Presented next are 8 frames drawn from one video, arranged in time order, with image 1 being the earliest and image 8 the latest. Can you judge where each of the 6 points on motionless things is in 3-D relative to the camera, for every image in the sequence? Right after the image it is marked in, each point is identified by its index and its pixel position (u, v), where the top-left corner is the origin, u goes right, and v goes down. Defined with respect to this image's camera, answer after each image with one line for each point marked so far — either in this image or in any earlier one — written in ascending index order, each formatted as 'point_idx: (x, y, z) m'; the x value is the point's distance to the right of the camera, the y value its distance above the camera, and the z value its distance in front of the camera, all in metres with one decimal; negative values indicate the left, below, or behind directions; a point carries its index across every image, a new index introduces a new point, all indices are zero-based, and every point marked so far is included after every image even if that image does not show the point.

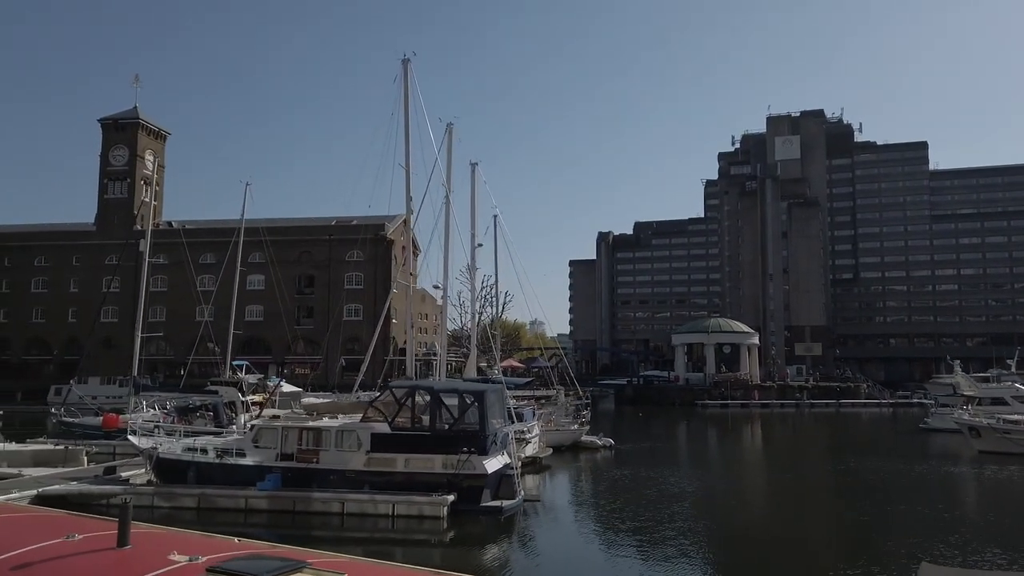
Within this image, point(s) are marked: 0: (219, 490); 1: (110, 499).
0: (-6.9, -4.8, +17.1) m
1: (-9.7, -5.1, +17.3) m
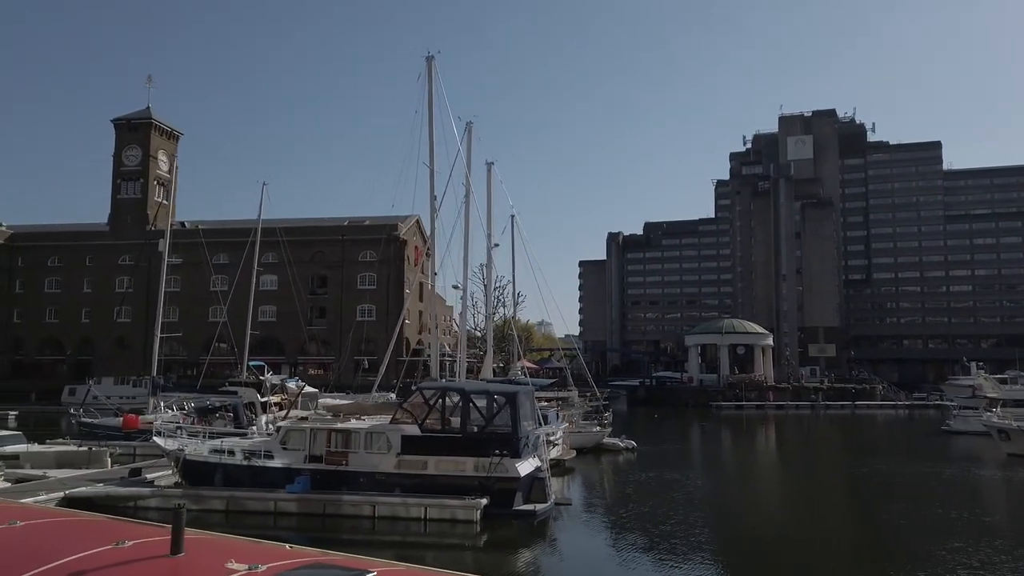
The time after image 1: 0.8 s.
0: (-6.2, -4.8, +16.9) m
1: (-8.9, -5.1, +17.1) m
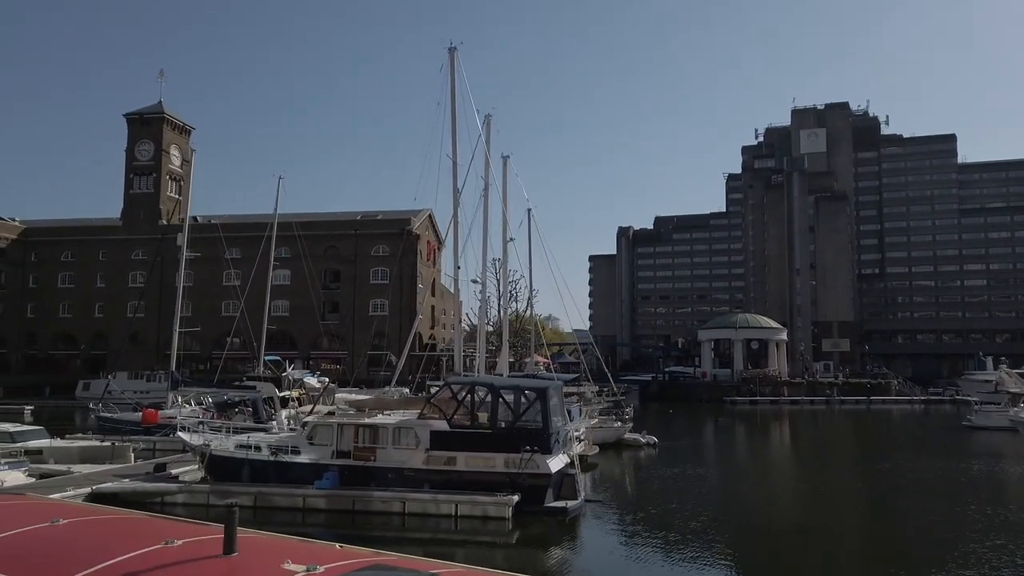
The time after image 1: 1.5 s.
0: (-5.5, -4.7, +16.7) m
1: (-8.2, -4.9, +17.0) m
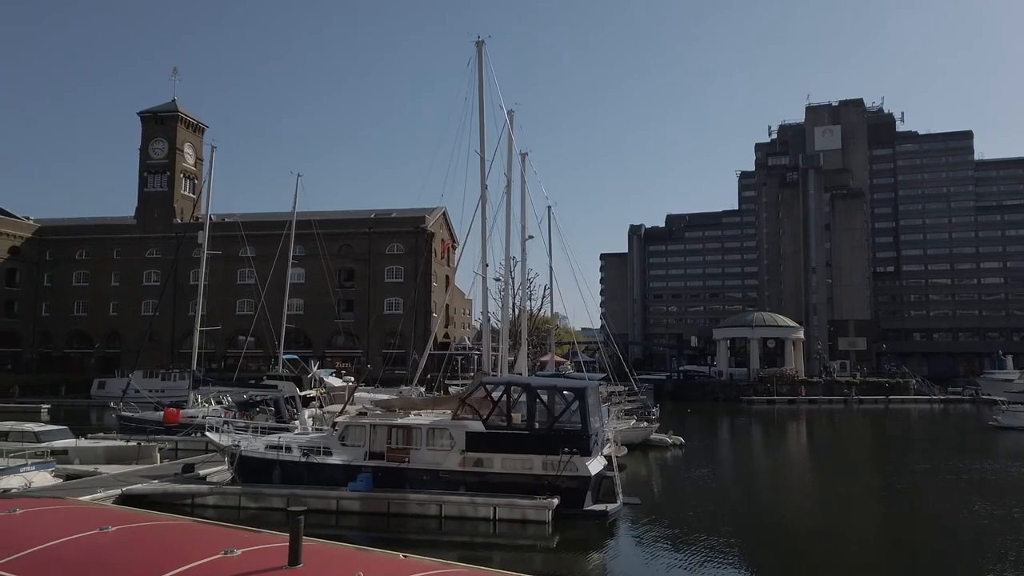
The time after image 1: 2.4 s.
0: (-4.6, -4.6, +16.4) m
1: (-7.3, -4.9, +16.7) m
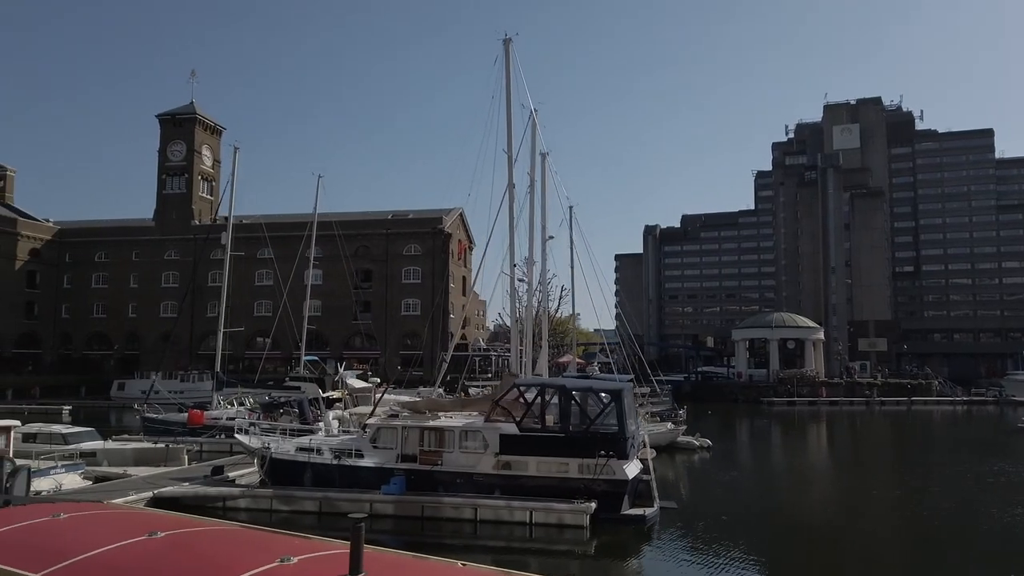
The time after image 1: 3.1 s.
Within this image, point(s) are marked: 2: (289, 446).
0: (-3.8, -4.6, +16.2) m
1: (-6.5, -4.9, +16.5) m
2: (-5.6, -4.0, +18.0) m
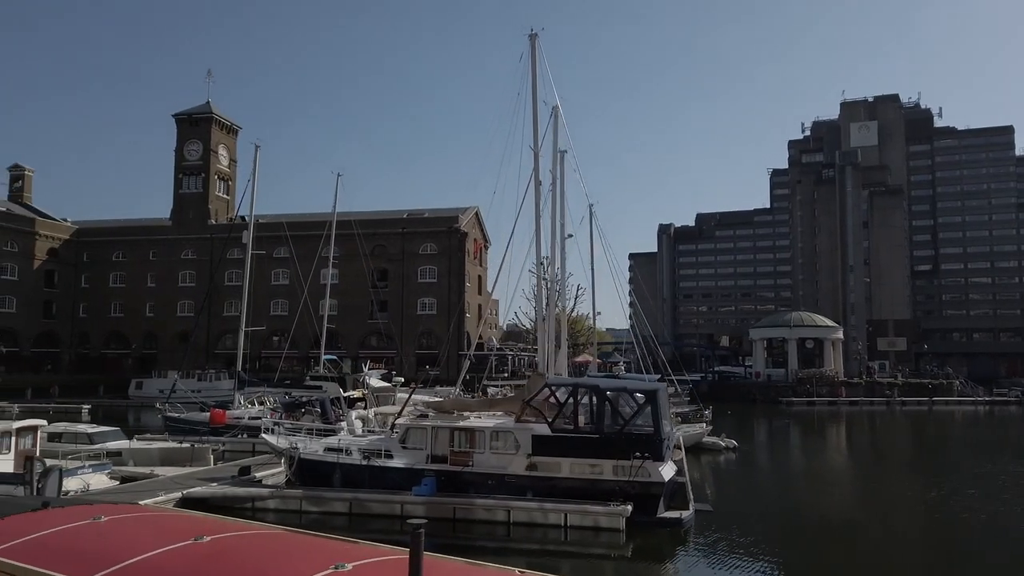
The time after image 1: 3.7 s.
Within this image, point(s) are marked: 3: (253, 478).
0: (-3.1, -4.6, +16.0) m
1: (-5.8, -4.9, +16.3) m
2: (-4.9, -3.9, +17.8) m
3: (-6.5, -4.8, +18.0) m
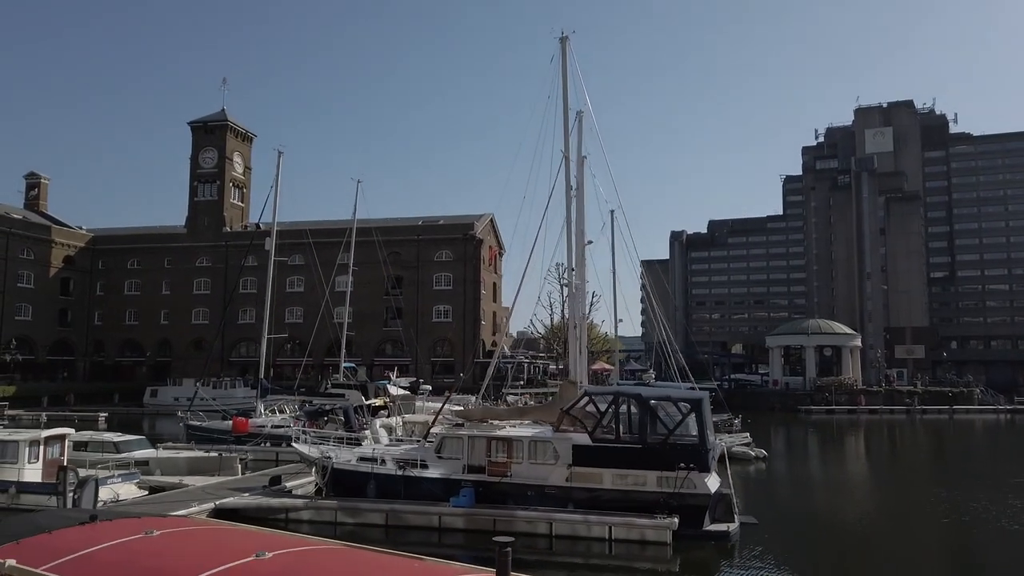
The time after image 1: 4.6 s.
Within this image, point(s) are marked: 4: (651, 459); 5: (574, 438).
0: (-2.2, -4.7, +15.6) m
1: (-4.9, -5.0, +16.0) m
2: (-4.0, -4.1, +17.5) m
3: (-5.6, -5.0, +17.7) m
4: (+2.9, -3.6, +15.4) m
5: (+1.4, -3.3, +15.8) m
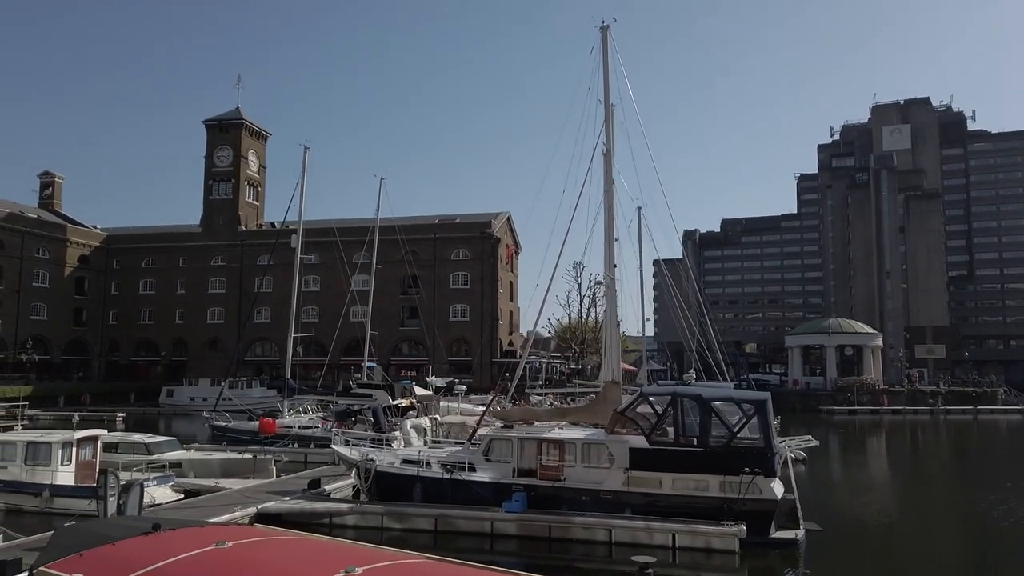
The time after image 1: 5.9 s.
0: (-1.1, -4.6, +15.0) m
1: (-3.8, -4.9, +15.4) m
2: (-2.8, -4.0, +16.9) m
3: (-4.5, -4.9, +17.1) m
4: (+4.0, -3.6, +14.8) m
5: (+2.5, -3.2, +15.1) m
